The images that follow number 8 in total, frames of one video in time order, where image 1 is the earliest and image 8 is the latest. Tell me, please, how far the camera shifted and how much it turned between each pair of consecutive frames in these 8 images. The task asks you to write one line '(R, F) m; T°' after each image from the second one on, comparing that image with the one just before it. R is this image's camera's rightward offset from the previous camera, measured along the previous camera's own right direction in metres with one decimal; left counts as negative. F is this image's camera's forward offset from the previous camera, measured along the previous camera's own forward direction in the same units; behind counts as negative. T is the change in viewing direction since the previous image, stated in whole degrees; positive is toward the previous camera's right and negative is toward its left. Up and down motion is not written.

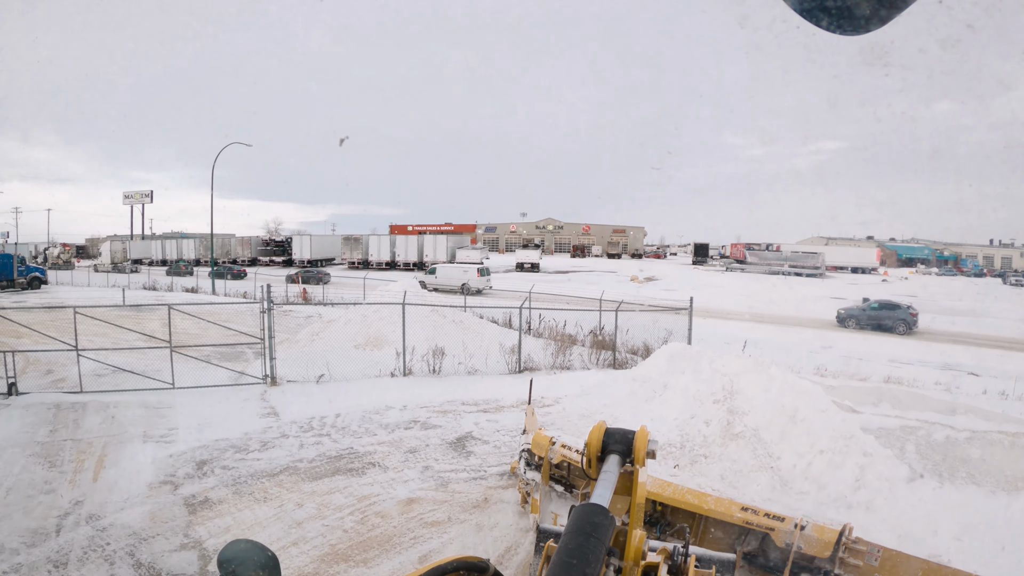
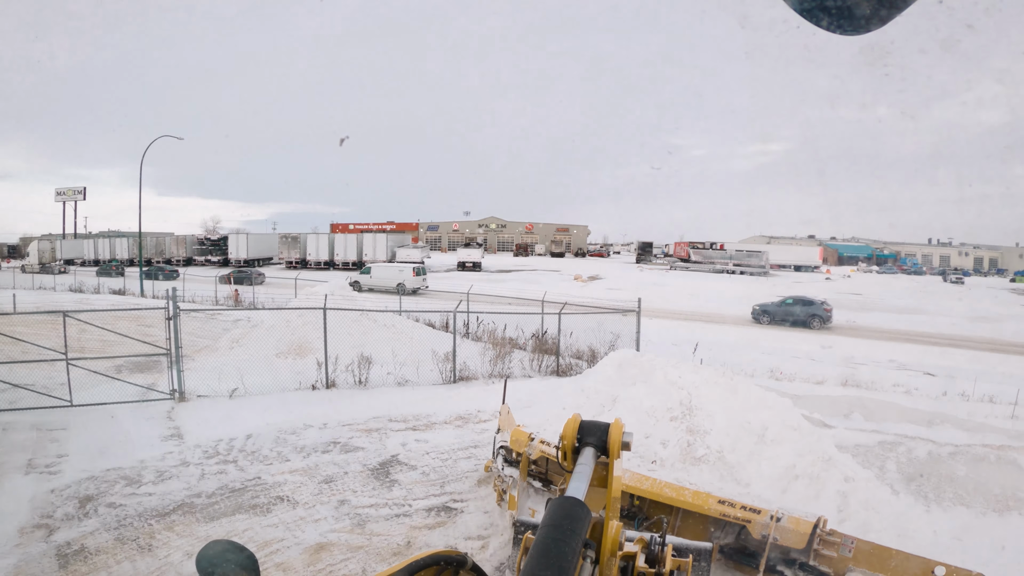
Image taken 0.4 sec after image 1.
(+0.2, +1.1) m; +6°
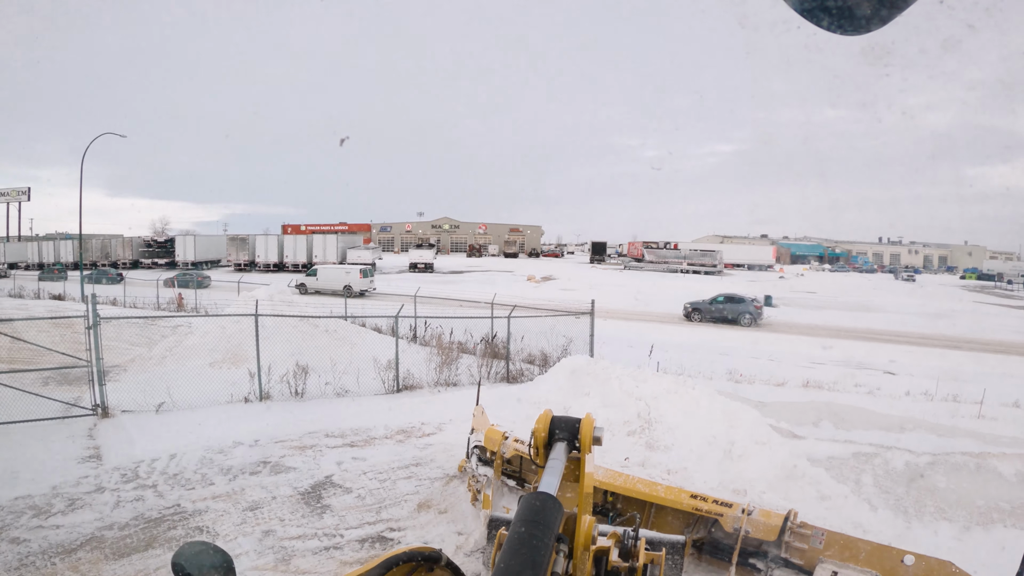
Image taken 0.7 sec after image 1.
(+0.2, +0.6) m; +4°
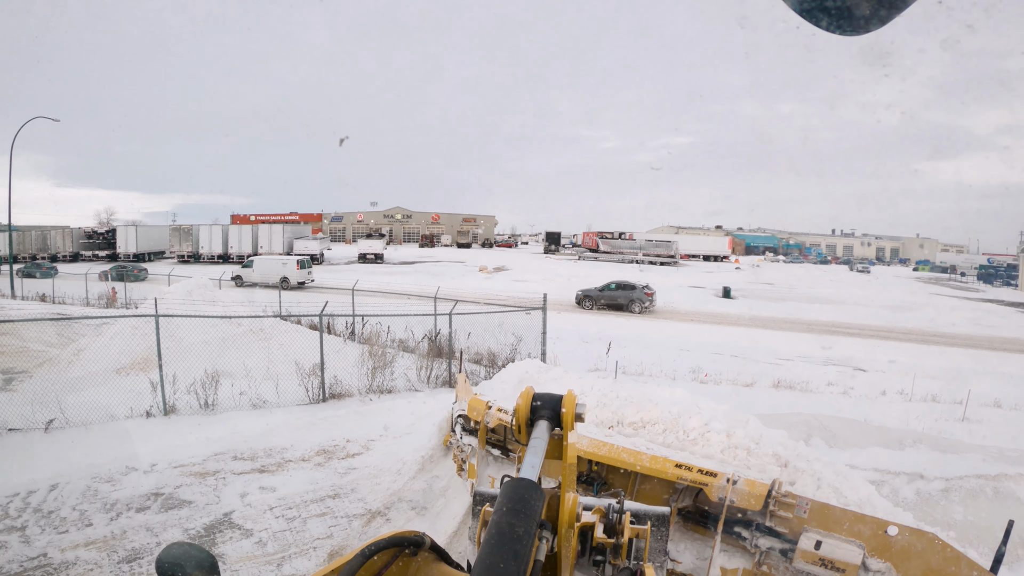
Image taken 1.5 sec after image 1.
(+0.2, +1.1) m; +4°
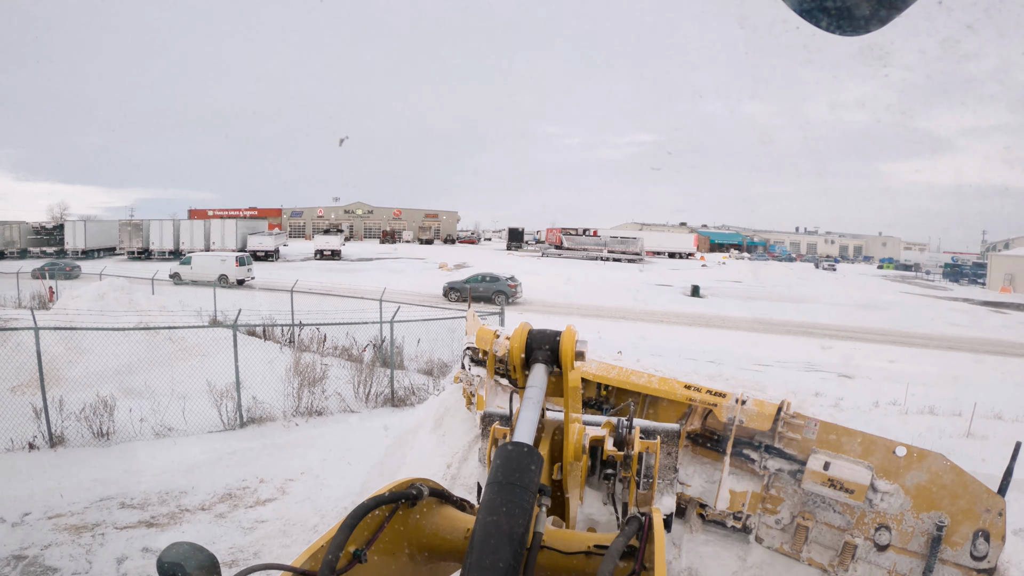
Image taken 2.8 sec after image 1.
(+0.1, +1.1) m; +4°
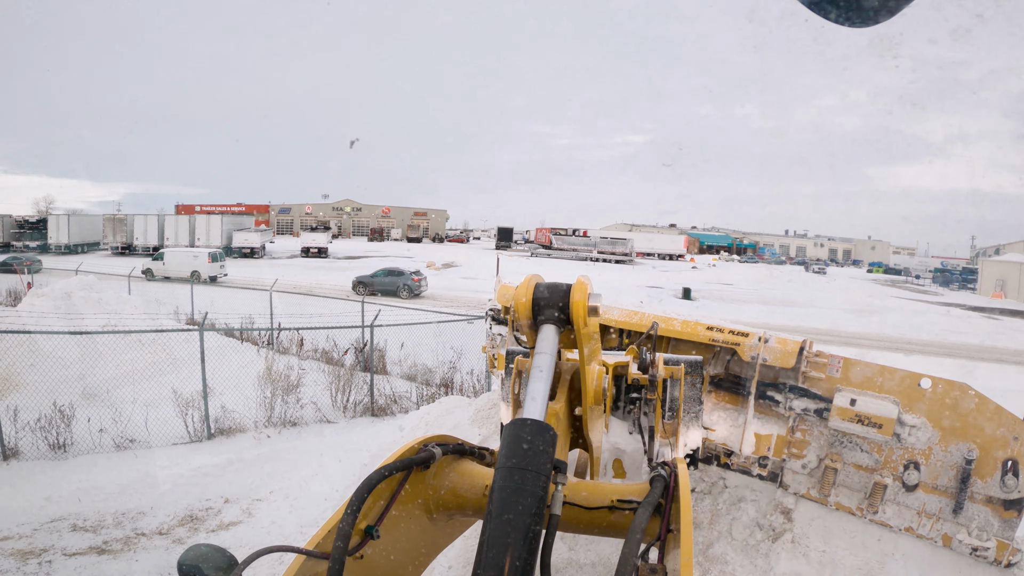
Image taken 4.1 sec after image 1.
(0.0, +0.4) m; +1°
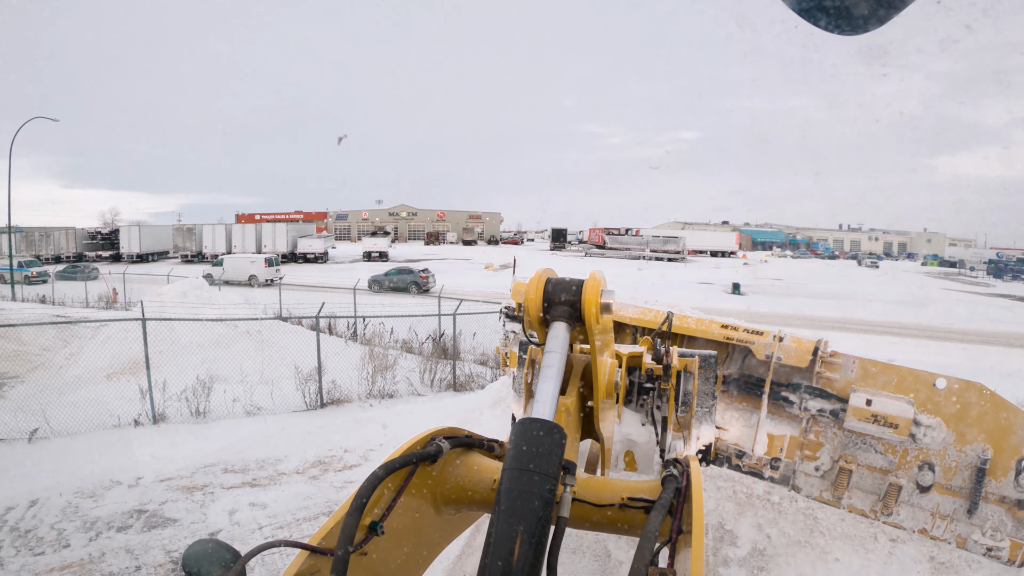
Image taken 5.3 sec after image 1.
(-0.1, -1.1) m; -5°
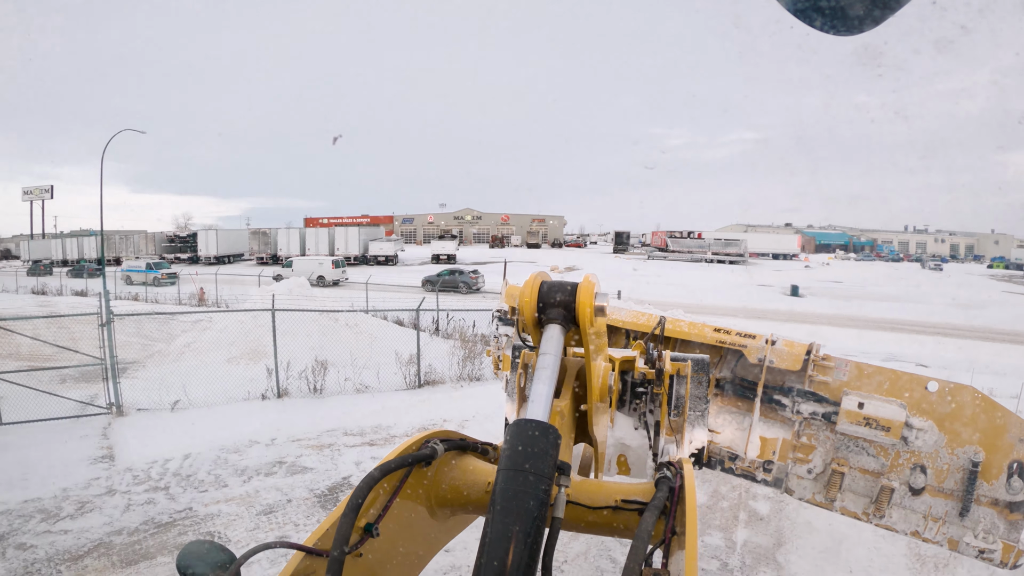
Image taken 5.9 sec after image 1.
(-0.2, -1.3) m; -6°
